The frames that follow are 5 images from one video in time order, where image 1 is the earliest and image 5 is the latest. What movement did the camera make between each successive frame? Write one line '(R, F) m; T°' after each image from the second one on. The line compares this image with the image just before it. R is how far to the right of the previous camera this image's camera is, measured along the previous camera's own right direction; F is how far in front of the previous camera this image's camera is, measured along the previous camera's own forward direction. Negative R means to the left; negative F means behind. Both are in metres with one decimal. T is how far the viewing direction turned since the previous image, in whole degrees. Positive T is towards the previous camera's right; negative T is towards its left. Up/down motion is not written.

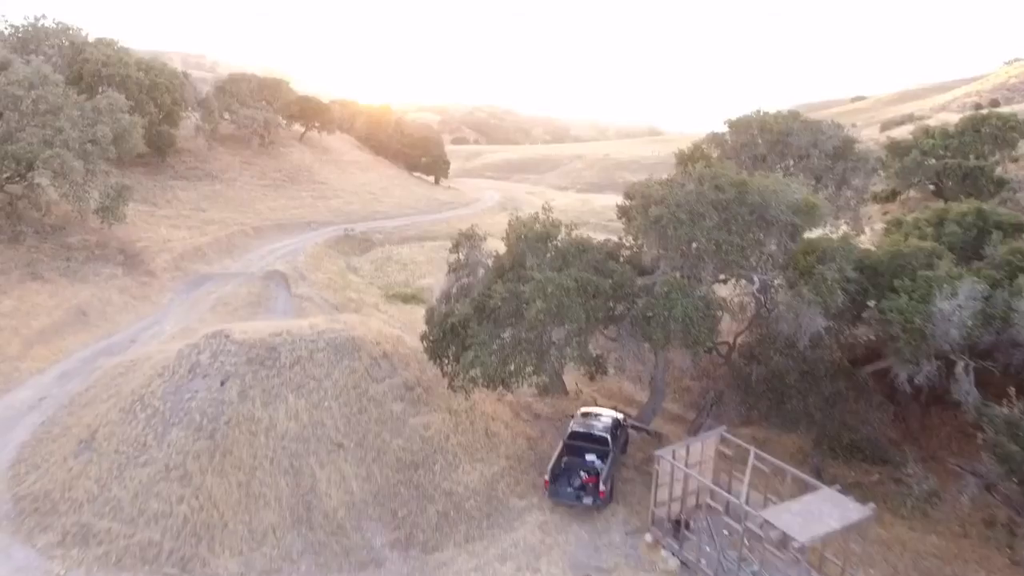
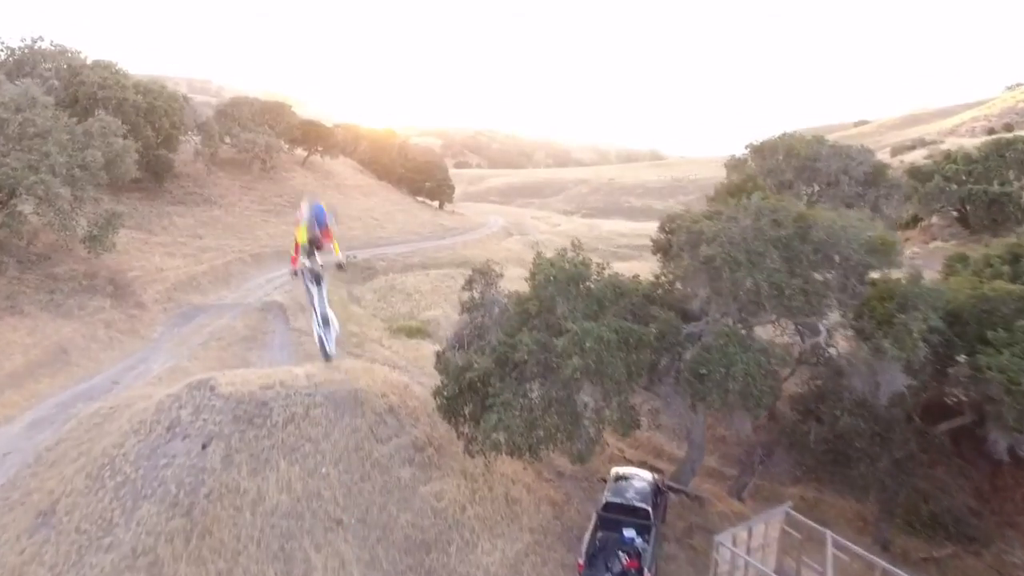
(-0.5, +2.0) m; 0°
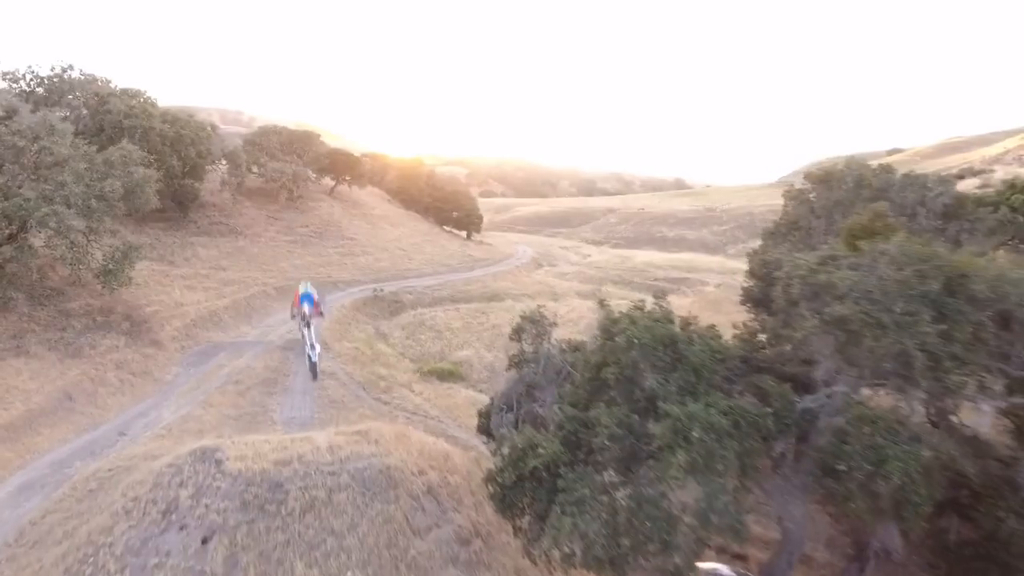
(-0.8, +2.5) m; -2°
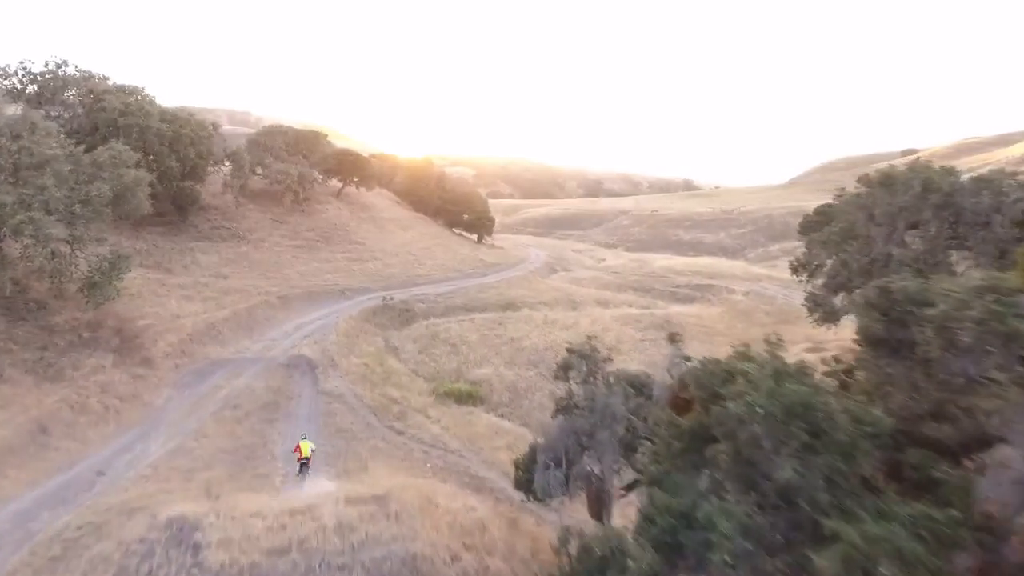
(-0.8, +2.8) m; -1°
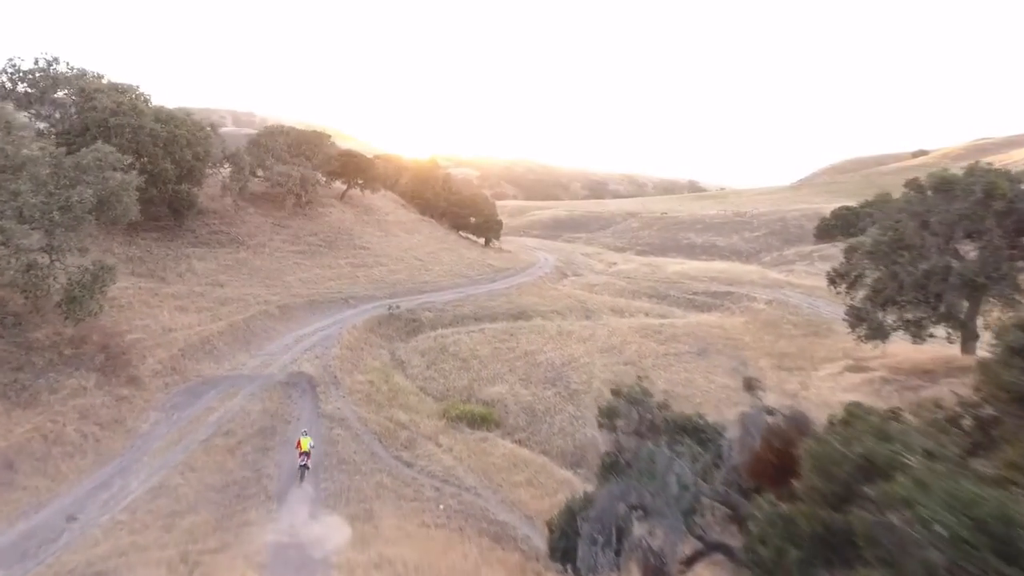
(-0.6, +2.3) m; 0°
